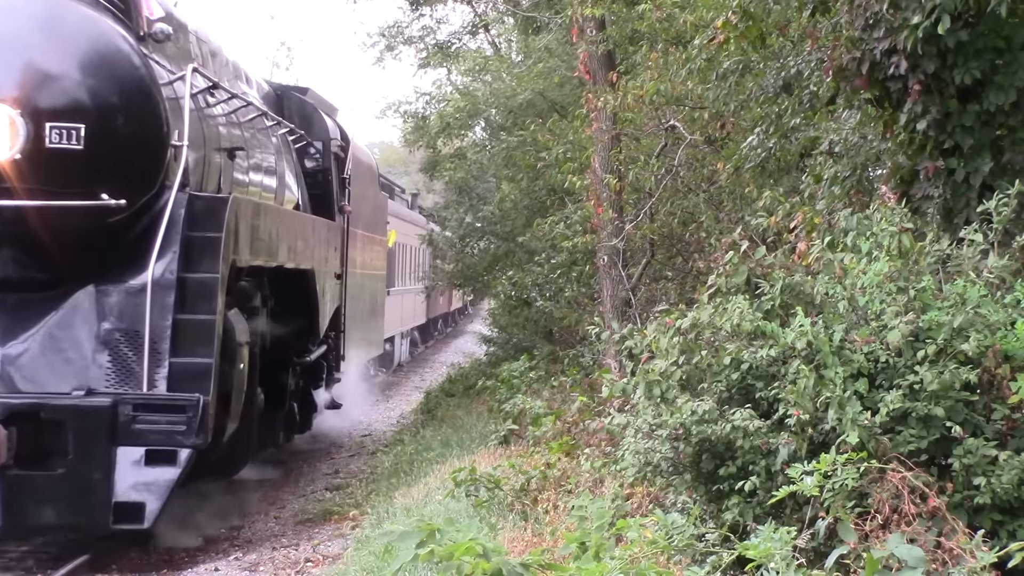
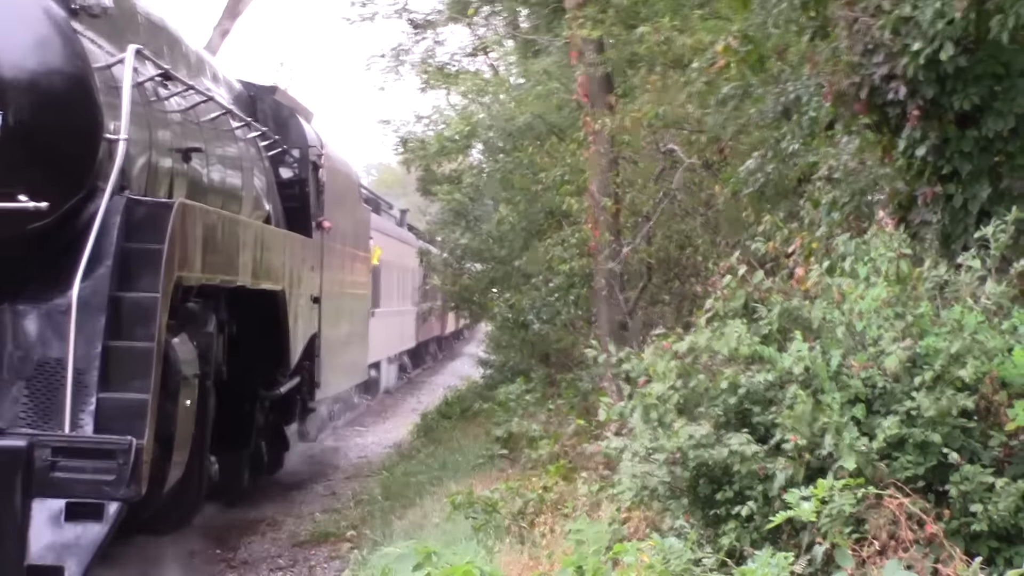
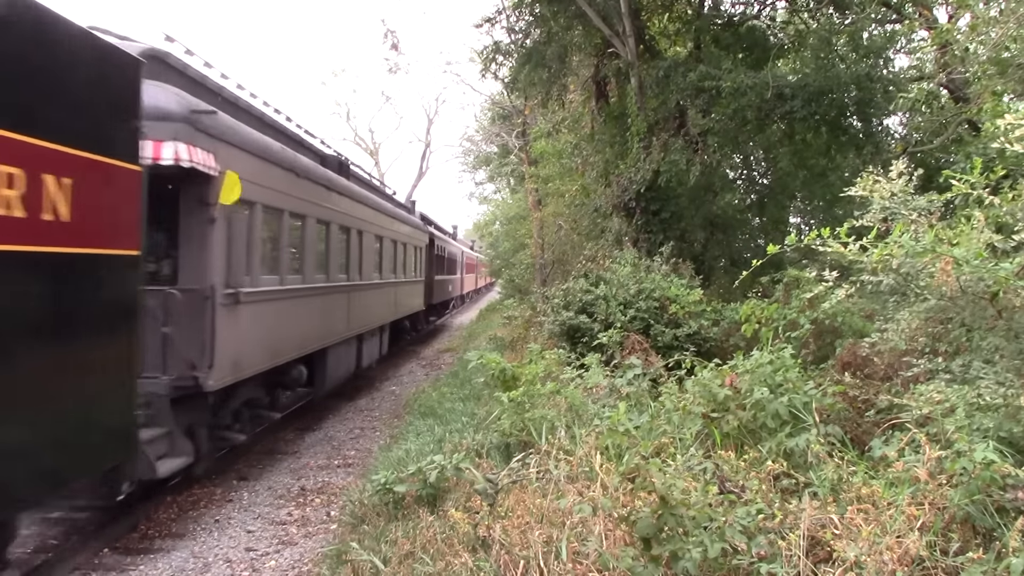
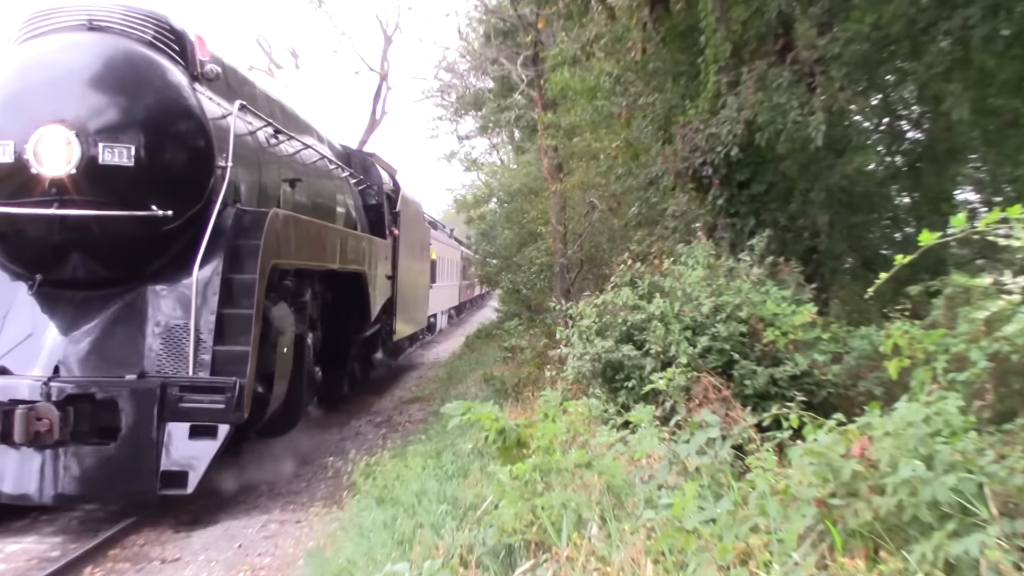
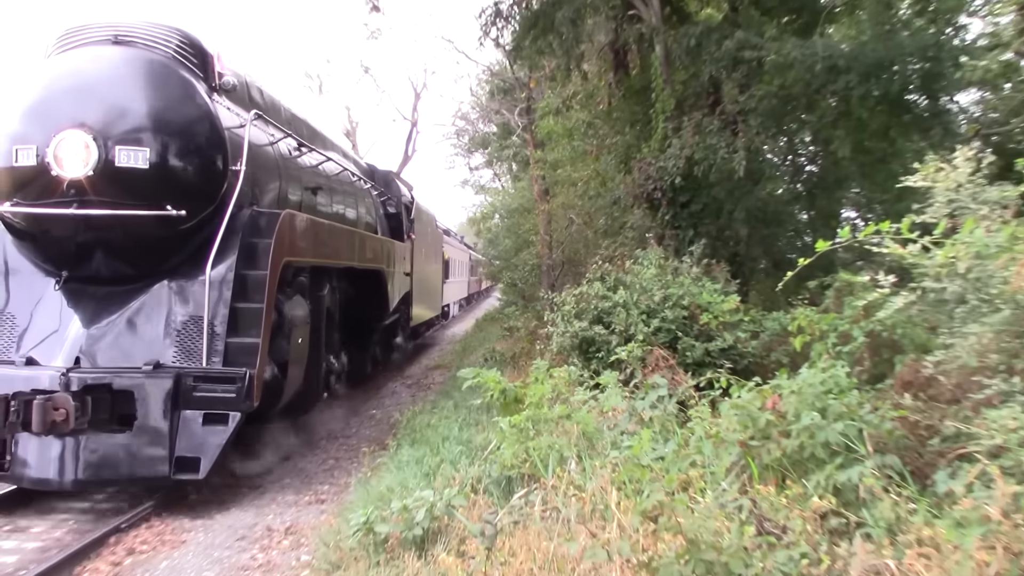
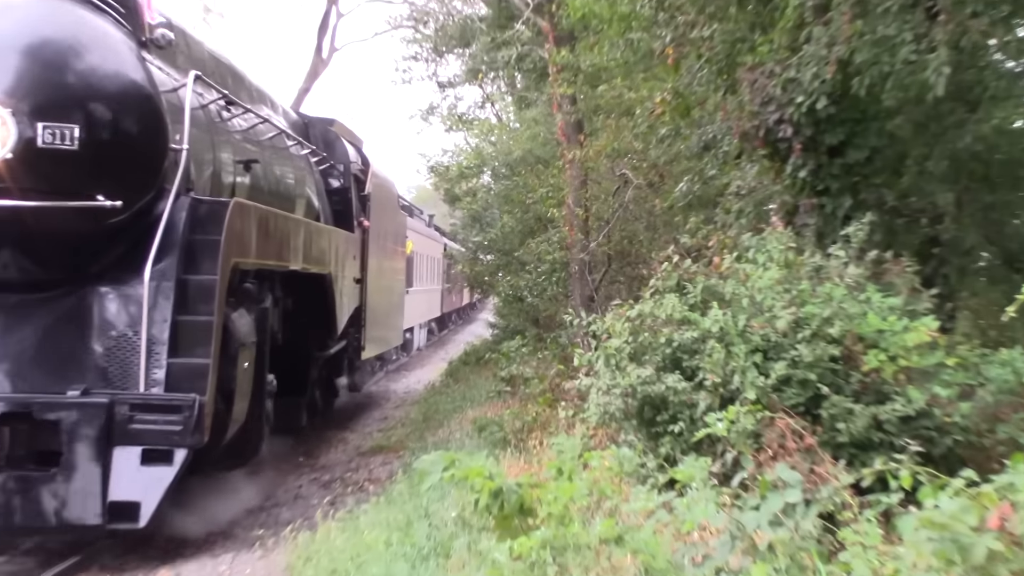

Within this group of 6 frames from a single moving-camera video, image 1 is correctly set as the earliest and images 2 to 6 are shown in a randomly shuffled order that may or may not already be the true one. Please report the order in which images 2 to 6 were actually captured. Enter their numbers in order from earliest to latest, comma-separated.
2, 6, 4, 5, 3
